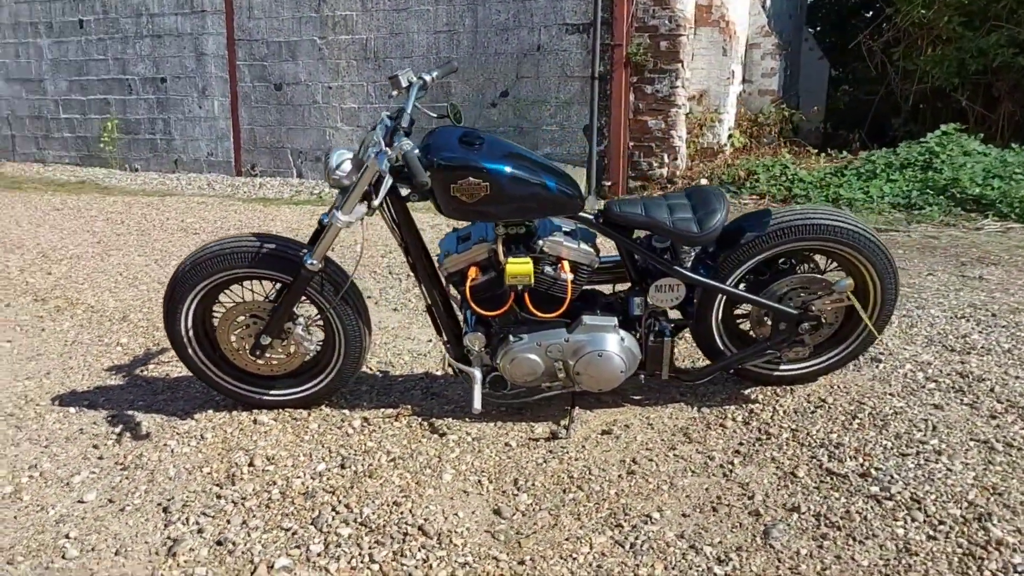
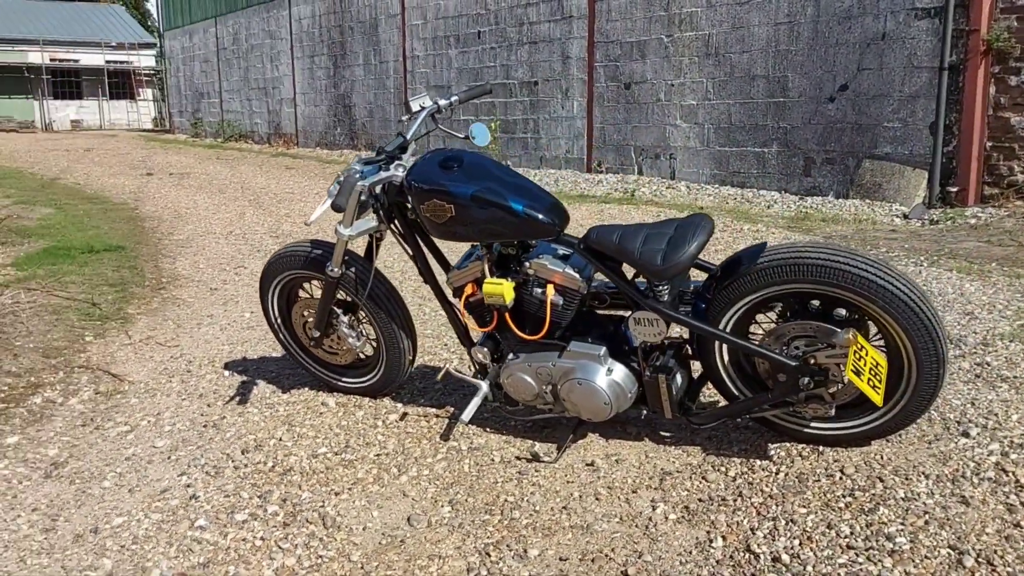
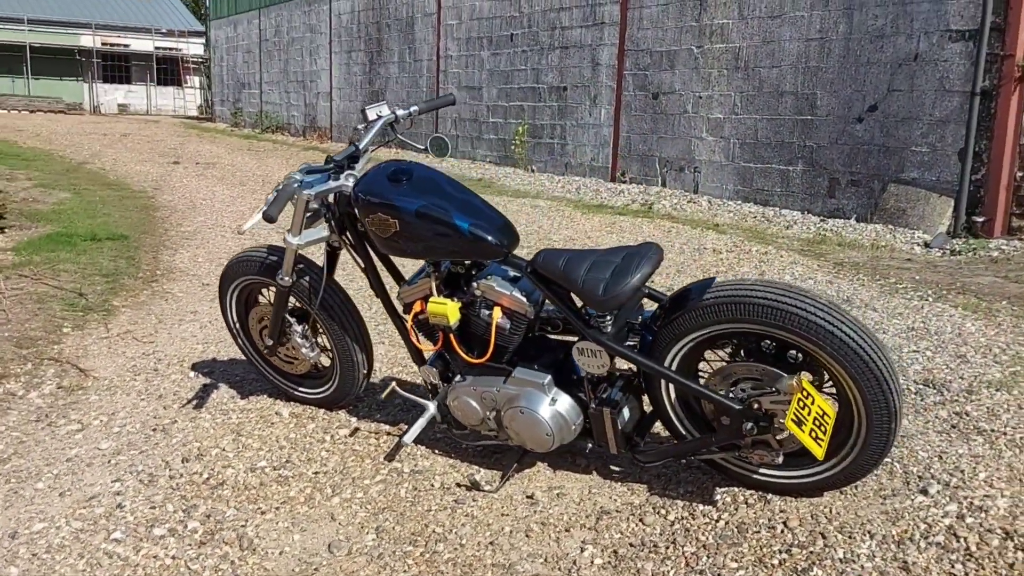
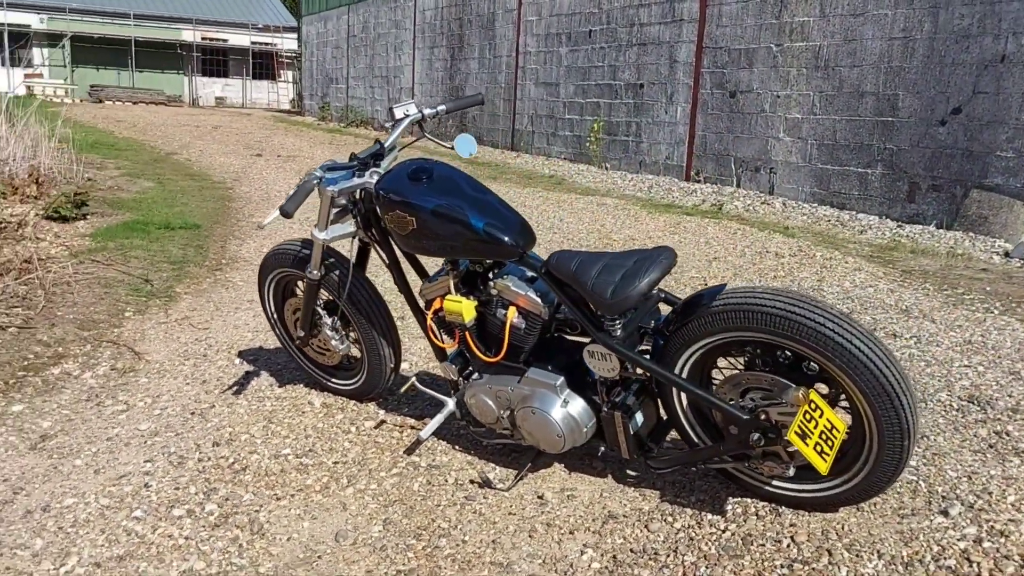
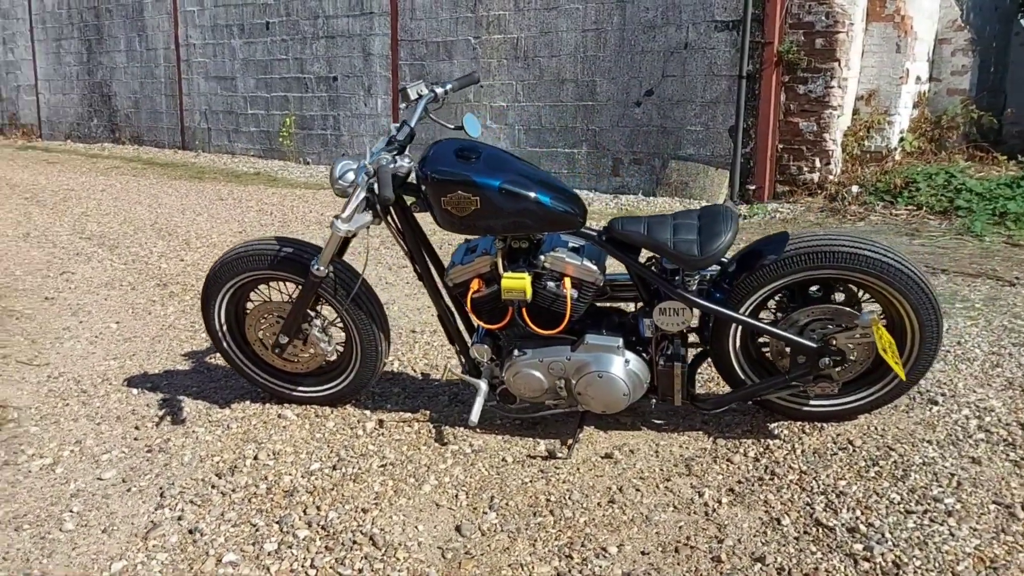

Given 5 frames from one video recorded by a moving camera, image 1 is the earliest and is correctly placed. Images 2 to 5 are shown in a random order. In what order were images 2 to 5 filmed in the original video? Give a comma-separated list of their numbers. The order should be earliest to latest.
5, 2, 3, 4
